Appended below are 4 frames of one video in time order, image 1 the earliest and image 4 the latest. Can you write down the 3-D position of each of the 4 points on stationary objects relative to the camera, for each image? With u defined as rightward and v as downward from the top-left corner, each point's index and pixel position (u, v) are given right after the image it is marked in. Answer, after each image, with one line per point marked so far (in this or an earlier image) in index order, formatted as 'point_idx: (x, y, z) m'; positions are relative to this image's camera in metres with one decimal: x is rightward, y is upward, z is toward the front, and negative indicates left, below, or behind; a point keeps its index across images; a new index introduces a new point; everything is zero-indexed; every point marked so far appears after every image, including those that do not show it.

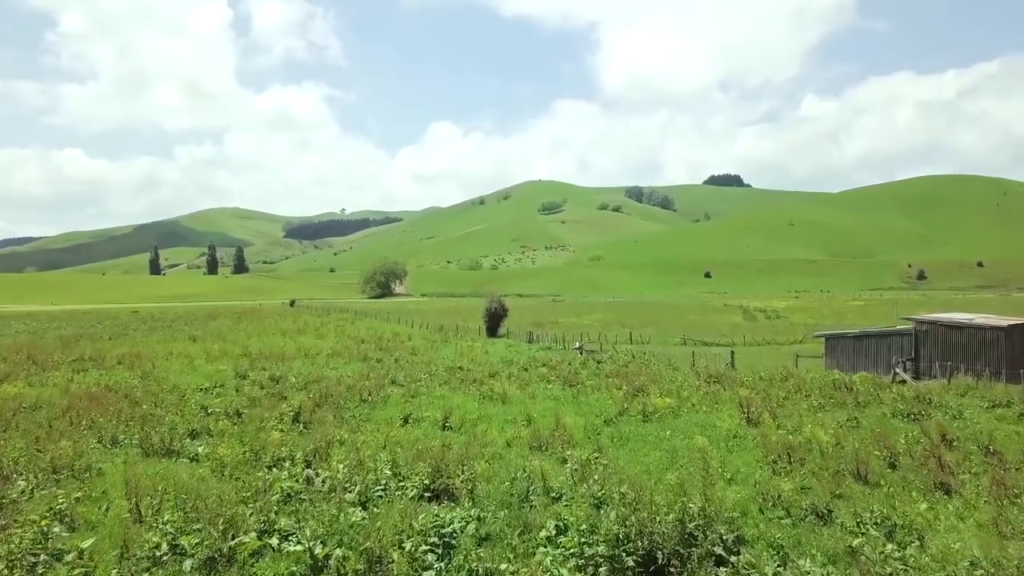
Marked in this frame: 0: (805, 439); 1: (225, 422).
0: (+8.1, -4.2, +16.6) m
1: (-9.3, -4.3, +19.5) m
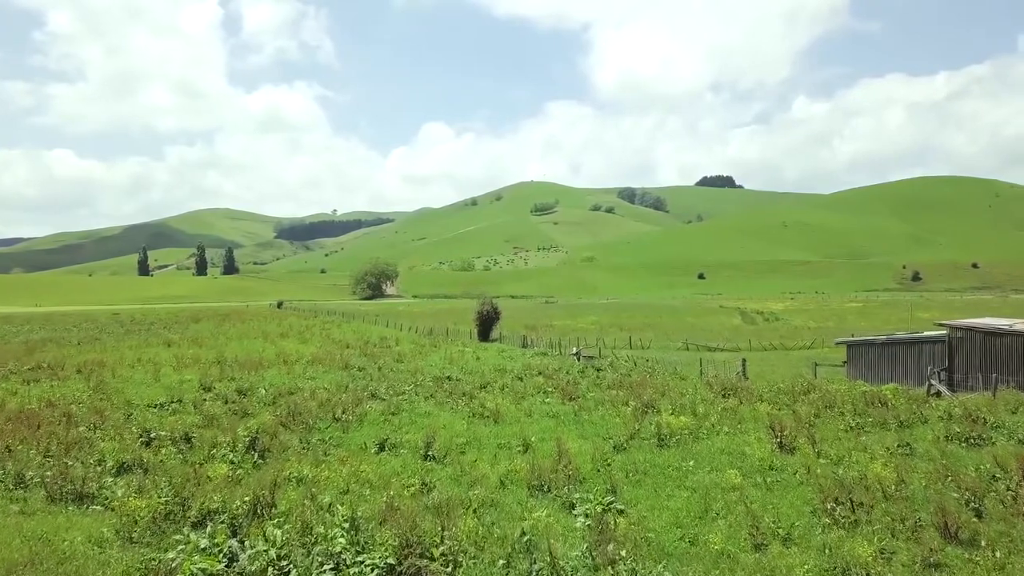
0: (+7.9, -4.3, +13.8) m
1: (-9.4, -4.4, +16.5) m
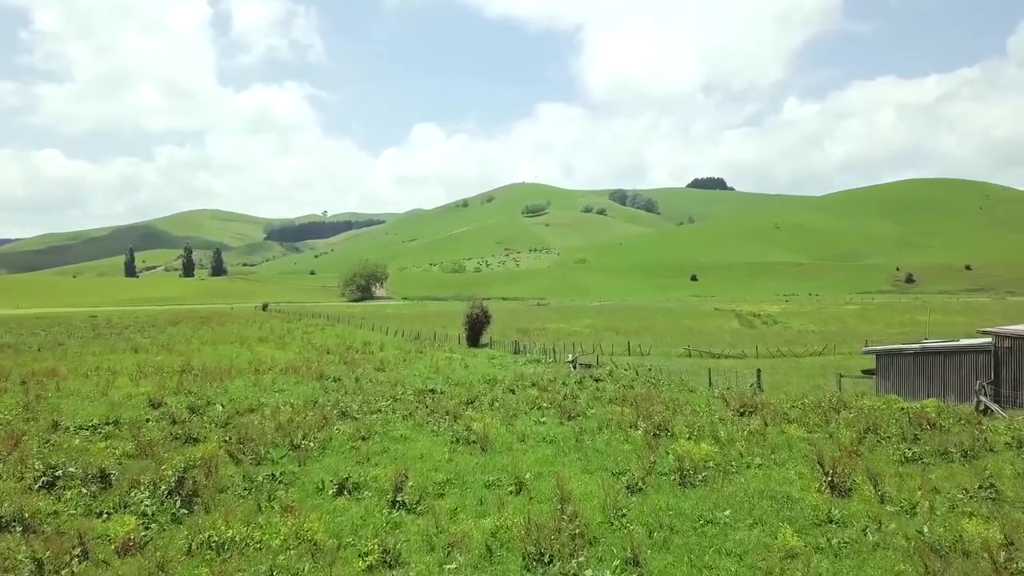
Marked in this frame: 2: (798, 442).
0: (+7.8, -4.3, +10.8) m
1: (-9.7, -4.5, +13.2) m
2: (+8.4, -4.5, +17.7) m
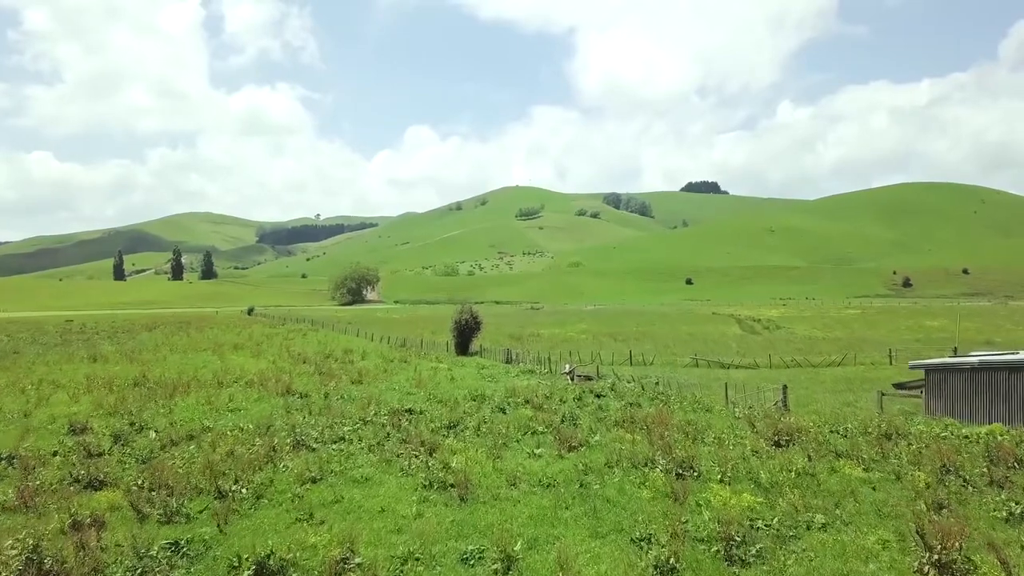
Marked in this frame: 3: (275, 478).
0: (+7.5, -4.4, +7.0) m
1: (-9.9, -4.6, +9.3) m
2: (+8.1, -4.6, +14.0) m
3: (-5.9, -4.8, +15.2) m
